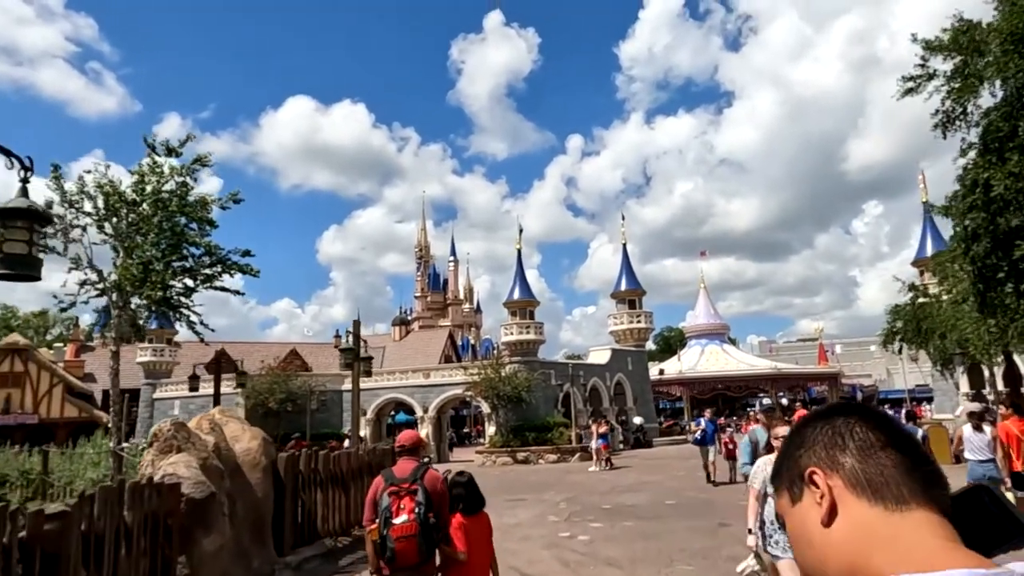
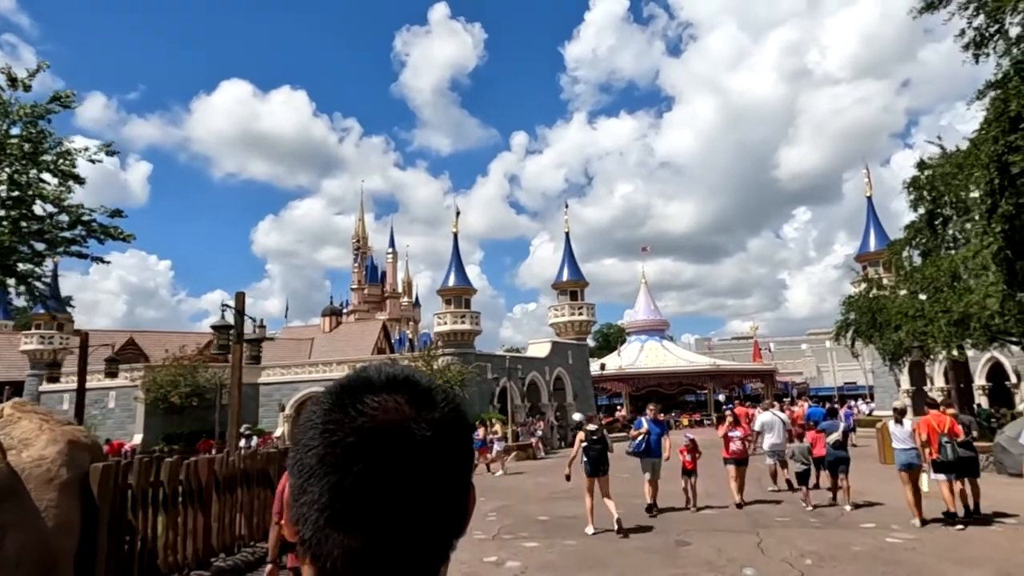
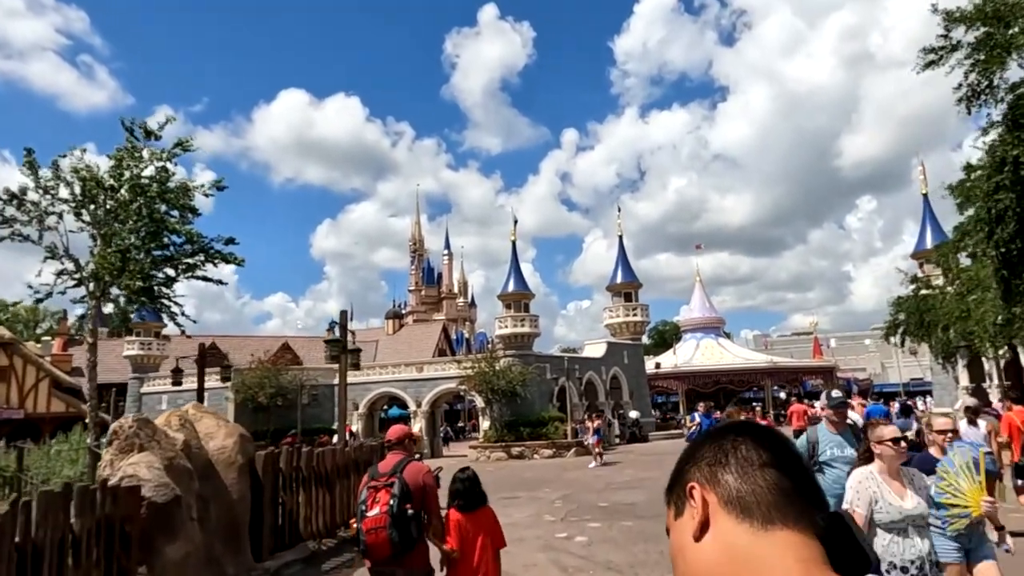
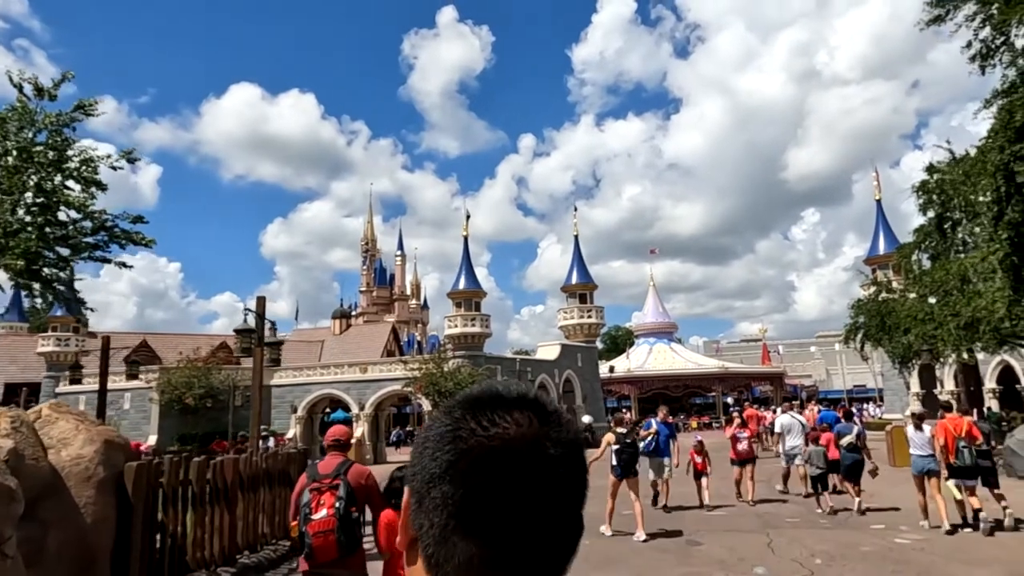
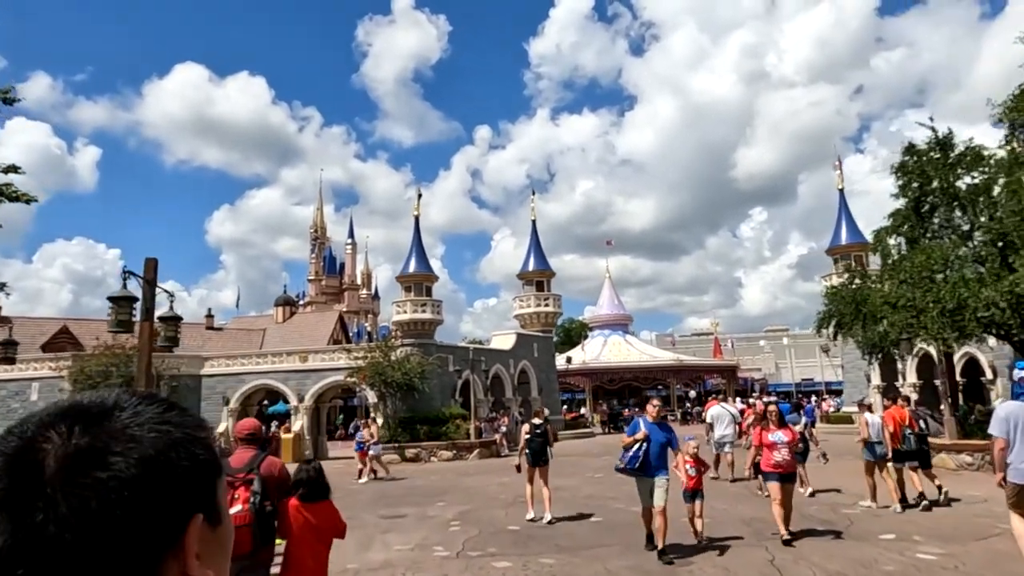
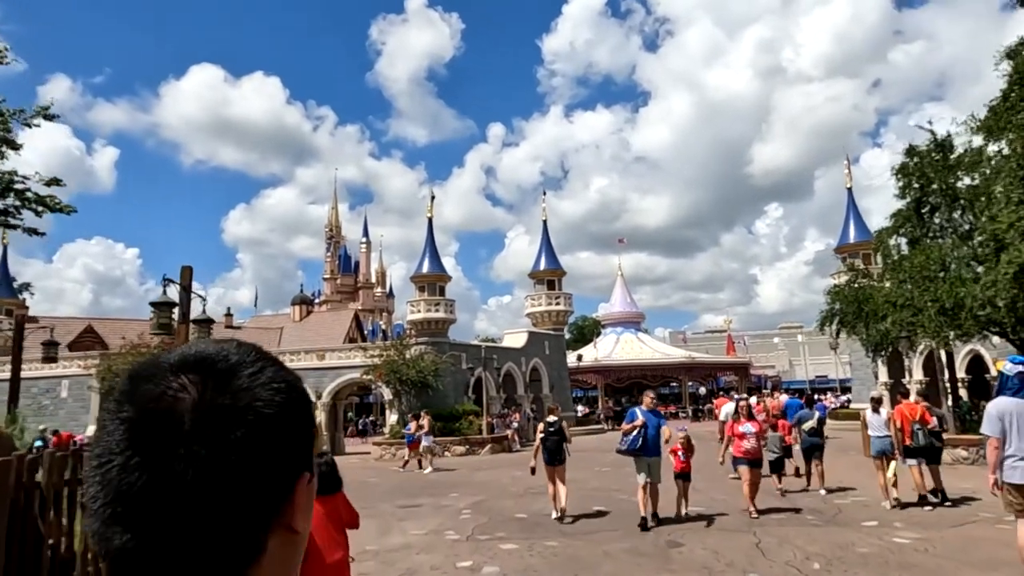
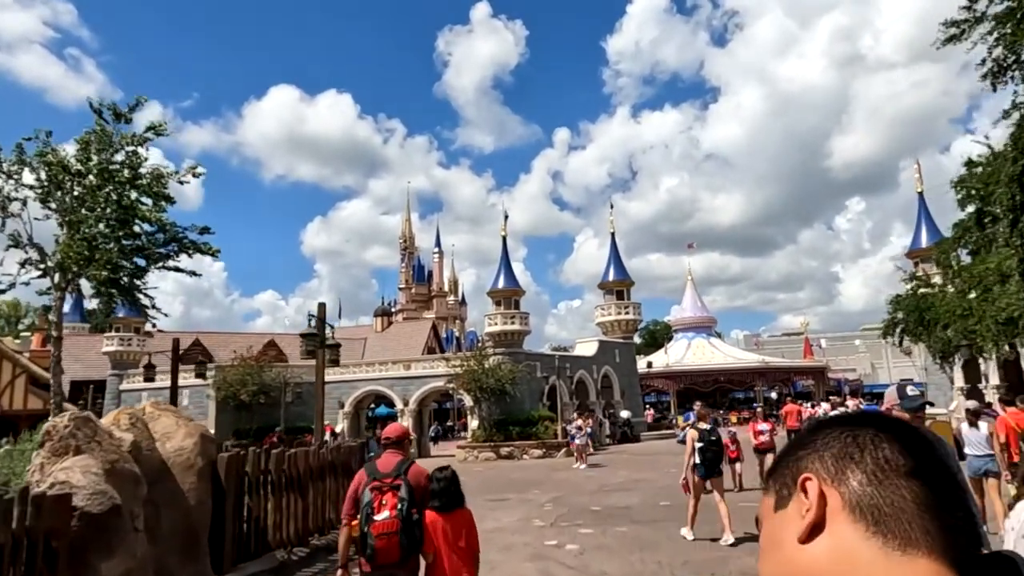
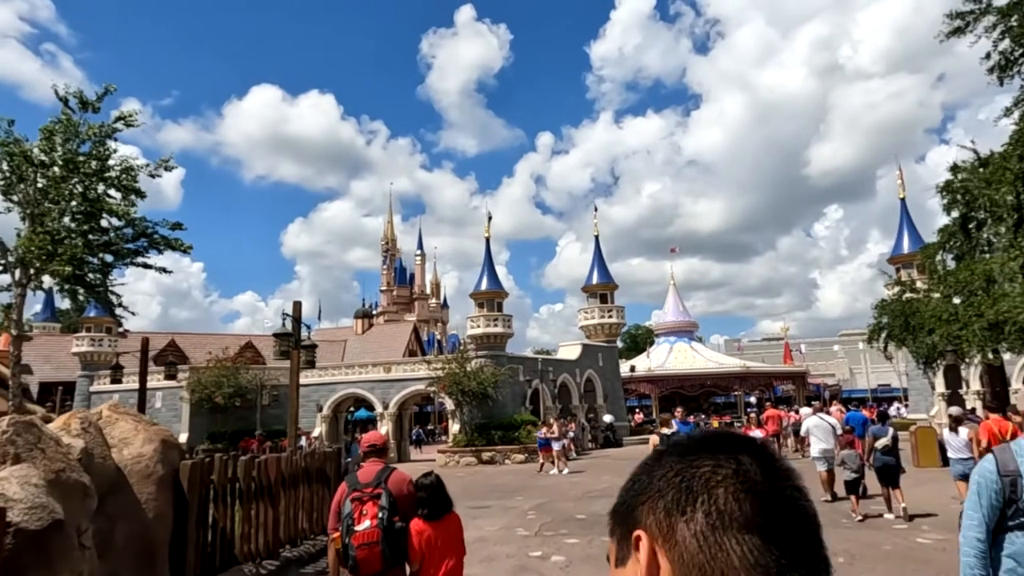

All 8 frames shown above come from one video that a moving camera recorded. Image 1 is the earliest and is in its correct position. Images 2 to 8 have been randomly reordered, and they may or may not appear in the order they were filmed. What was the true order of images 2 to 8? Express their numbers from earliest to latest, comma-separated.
3, 7, 8, 4, 2, 6, 5
